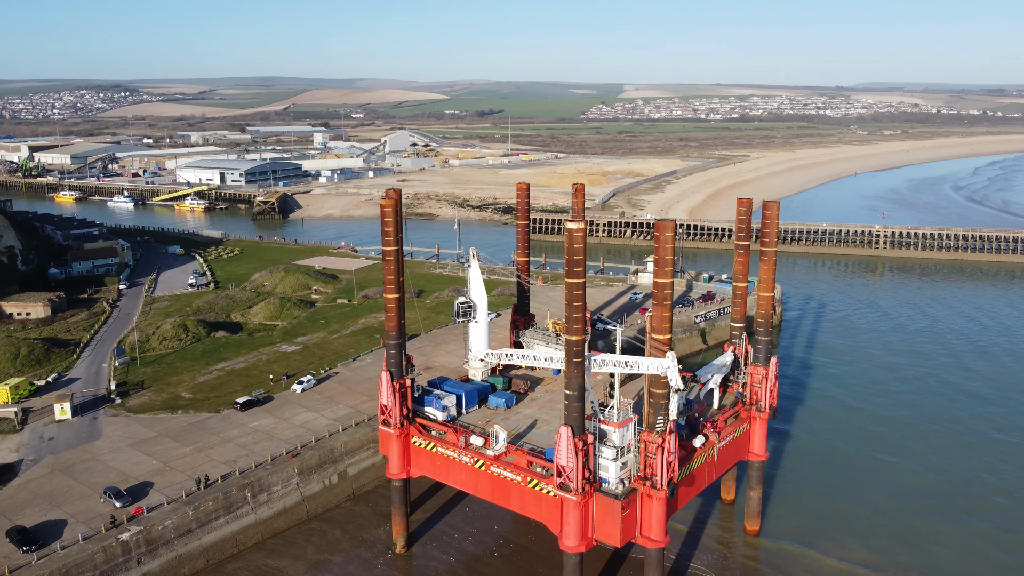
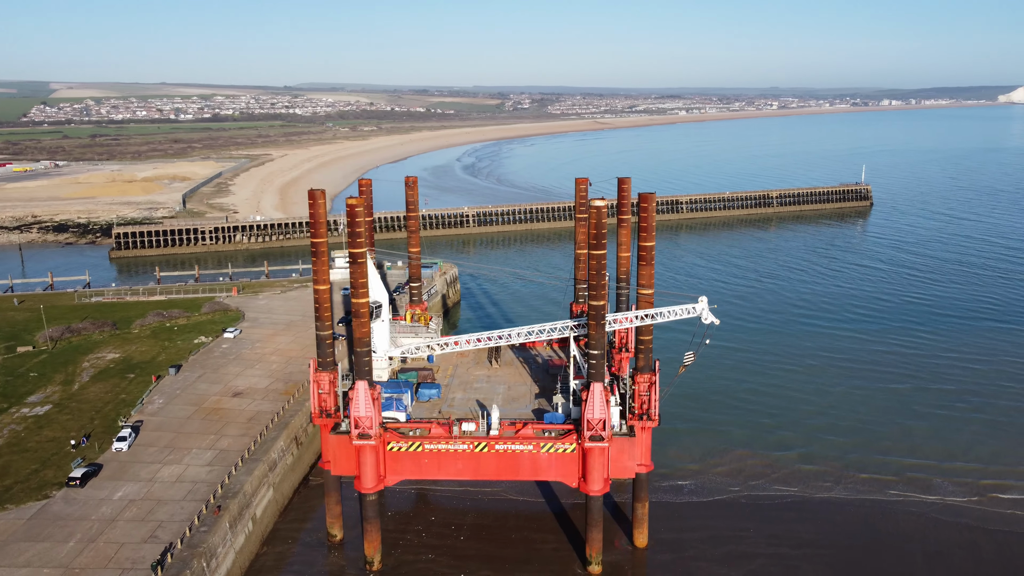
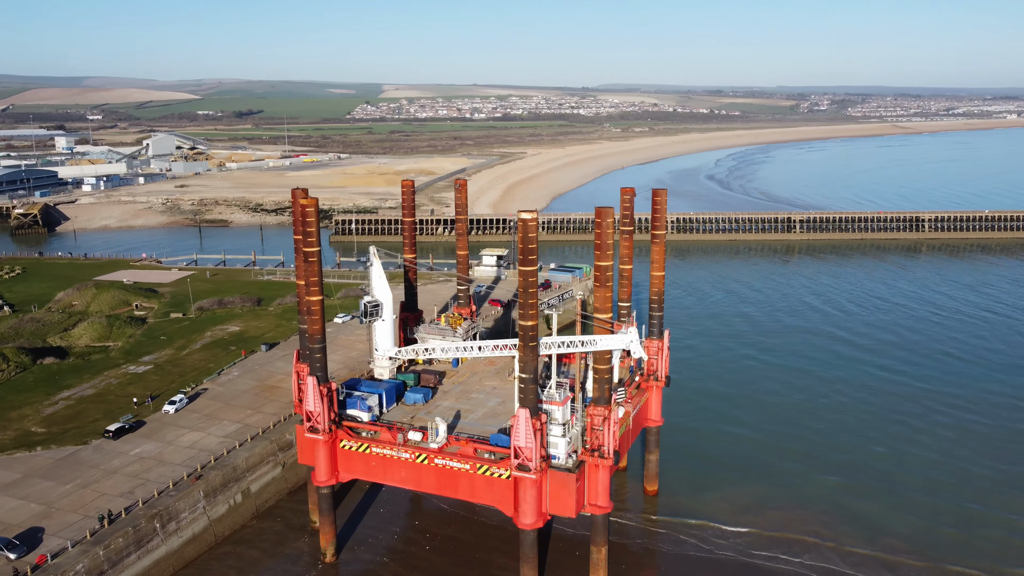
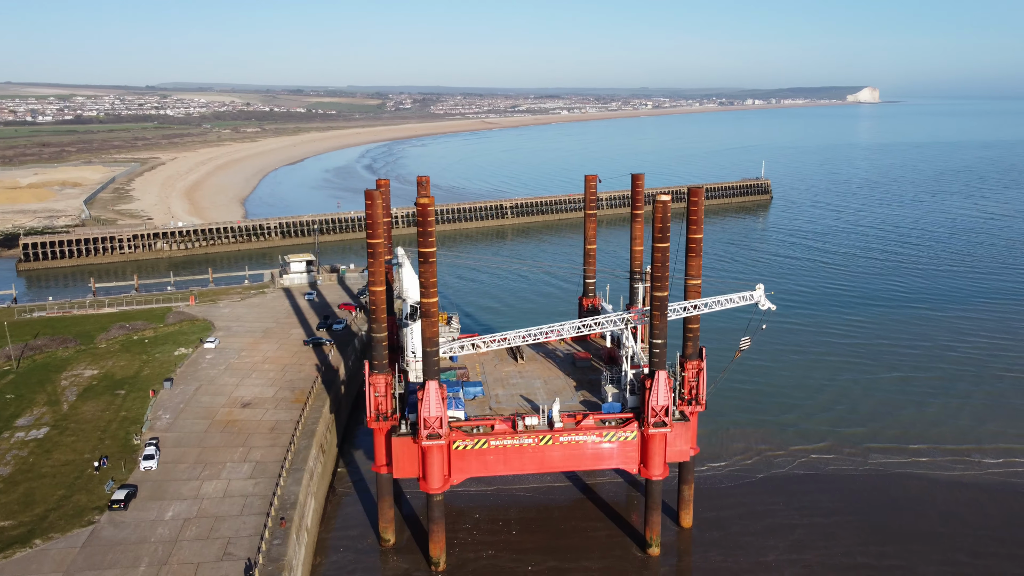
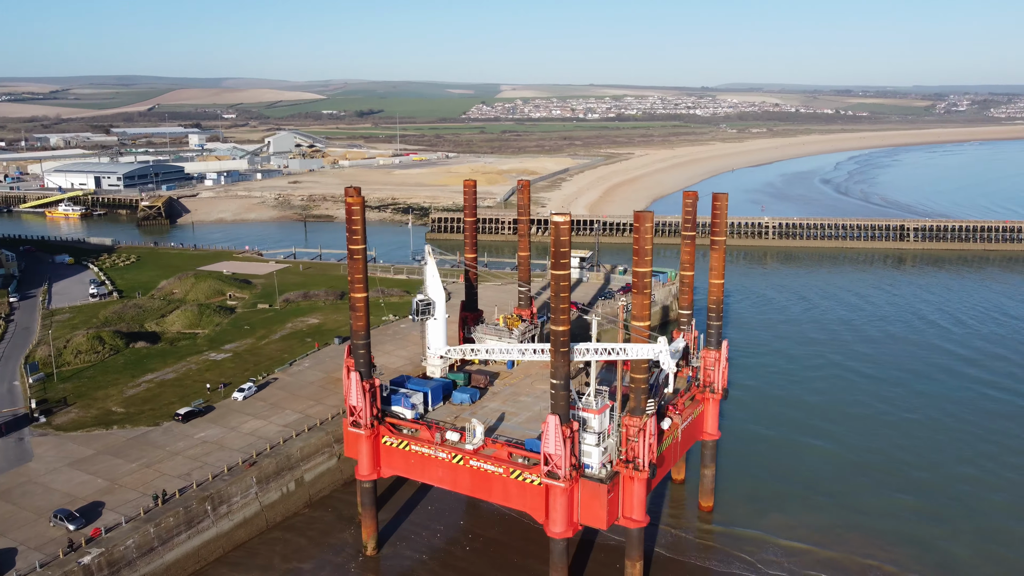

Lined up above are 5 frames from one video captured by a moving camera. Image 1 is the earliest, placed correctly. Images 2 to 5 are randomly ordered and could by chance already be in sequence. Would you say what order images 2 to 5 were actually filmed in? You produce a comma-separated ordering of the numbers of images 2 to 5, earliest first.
5, 3, 2, 4
